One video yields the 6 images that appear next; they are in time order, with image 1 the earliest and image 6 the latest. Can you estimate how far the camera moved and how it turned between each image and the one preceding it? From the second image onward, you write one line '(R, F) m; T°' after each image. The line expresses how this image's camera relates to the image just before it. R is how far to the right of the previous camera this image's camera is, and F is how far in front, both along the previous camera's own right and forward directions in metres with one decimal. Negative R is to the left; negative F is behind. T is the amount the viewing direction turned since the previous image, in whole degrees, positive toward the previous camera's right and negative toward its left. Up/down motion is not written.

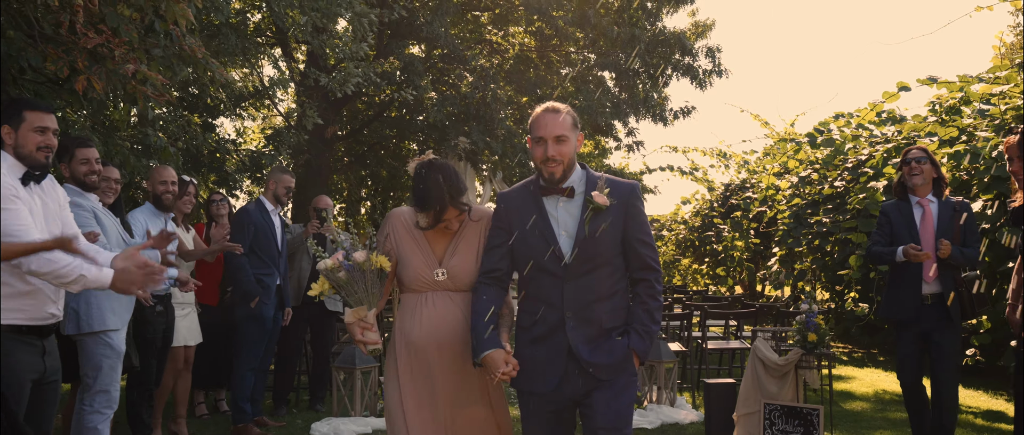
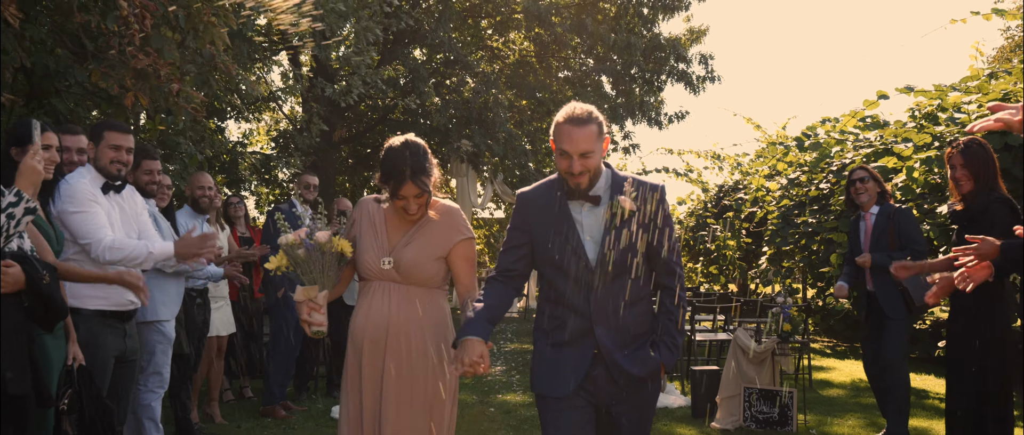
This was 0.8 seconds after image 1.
(0.0, -0.6) m; 0°
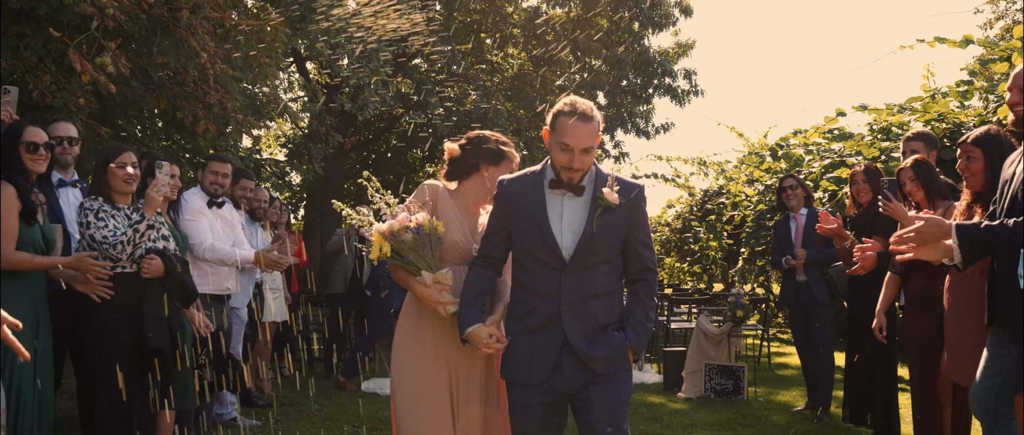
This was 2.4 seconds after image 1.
(0.0, -1.4) m; 0°
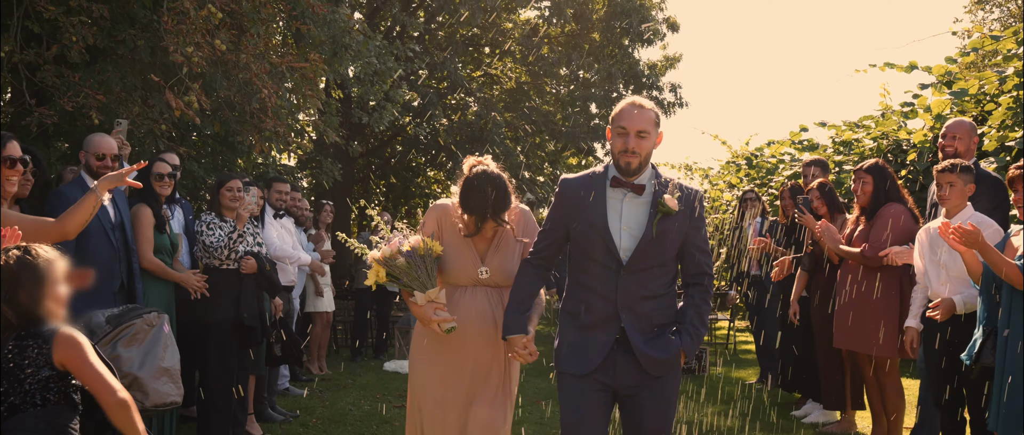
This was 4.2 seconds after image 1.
(0.0, -1.6) m; 0°
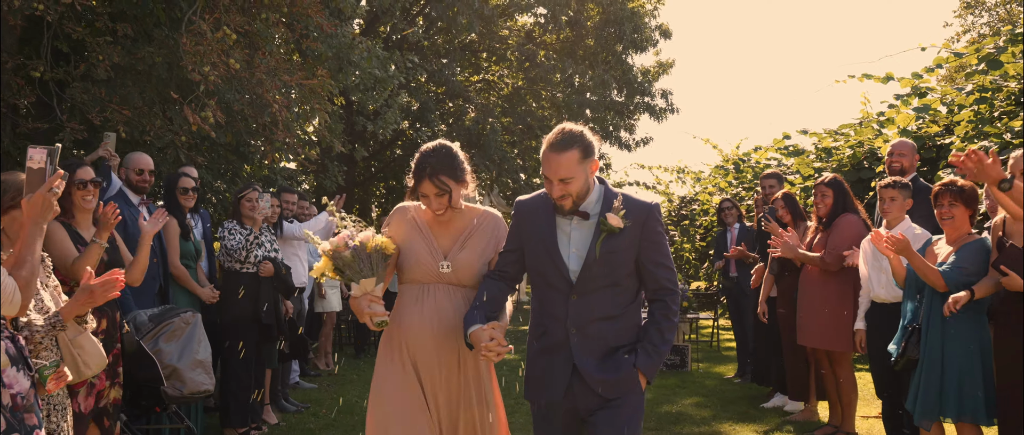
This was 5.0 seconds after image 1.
(0.0, -0.7) m; 0°
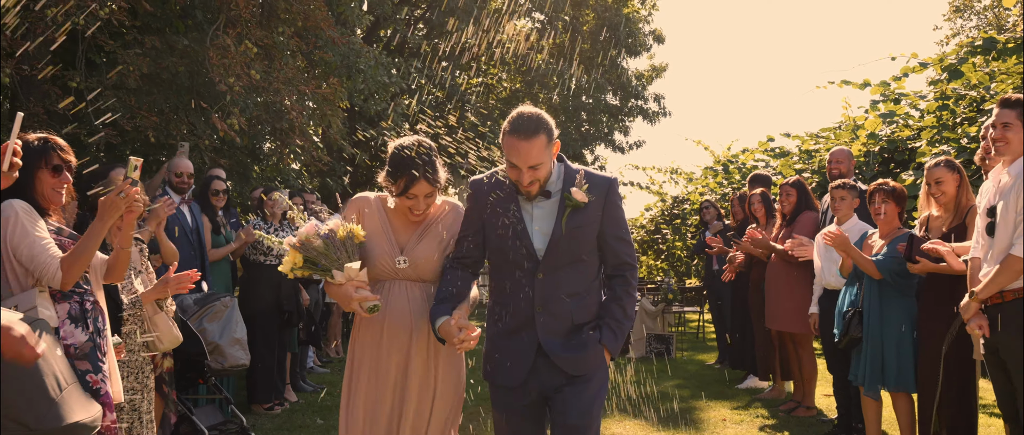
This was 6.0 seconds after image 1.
(0.0, -0.8) m; 0°
